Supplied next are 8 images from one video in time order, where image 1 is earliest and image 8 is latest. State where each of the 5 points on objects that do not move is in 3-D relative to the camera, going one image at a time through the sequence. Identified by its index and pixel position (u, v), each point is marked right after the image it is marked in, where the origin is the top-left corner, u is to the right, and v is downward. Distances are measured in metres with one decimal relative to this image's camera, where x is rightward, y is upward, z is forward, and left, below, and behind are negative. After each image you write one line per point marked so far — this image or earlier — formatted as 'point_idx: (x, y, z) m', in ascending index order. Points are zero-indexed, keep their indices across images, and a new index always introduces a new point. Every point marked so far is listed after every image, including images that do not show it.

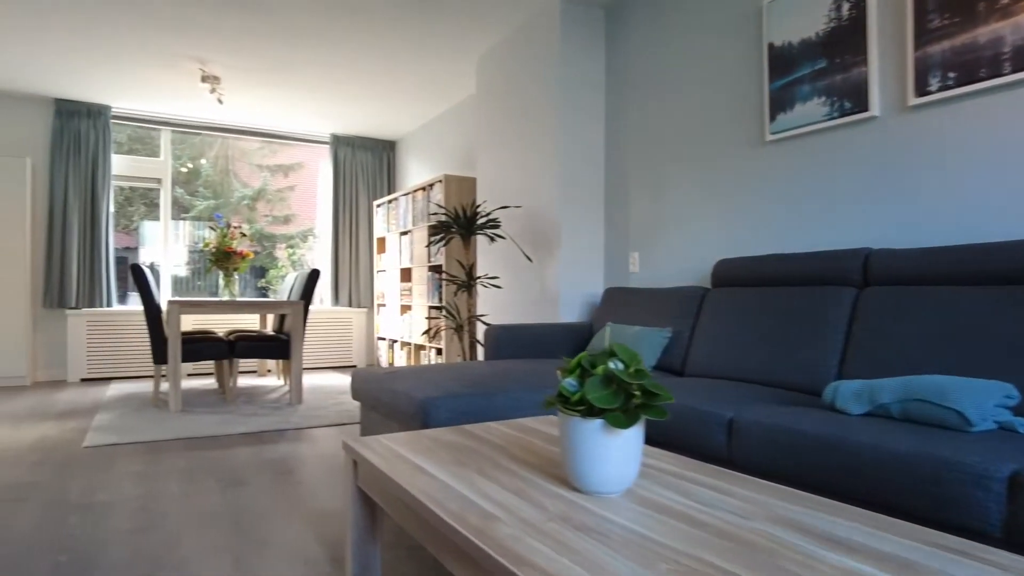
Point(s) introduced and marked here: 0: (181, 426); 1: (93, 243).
0: (-1.8, -0.7, +3.4) m
1: (-3.5, +0.4, +5.4) m
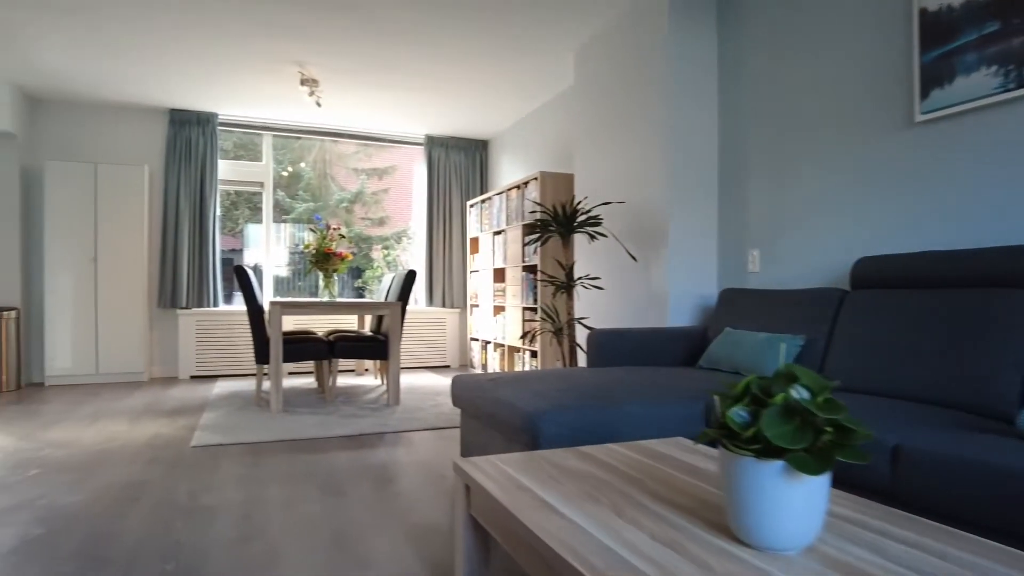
0: (-1.2, -0.7, +3.5) m
1: (-2.7, +0.4, +5.6) m
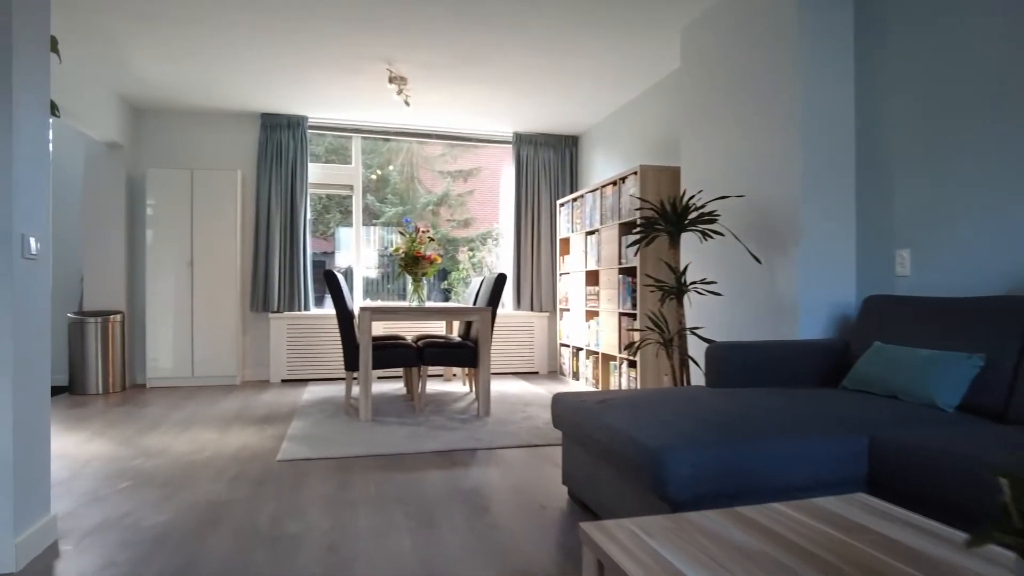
0: (-0.7, -0.8, +3.3) m
1: (-1.9, +0.4, +5.6) m
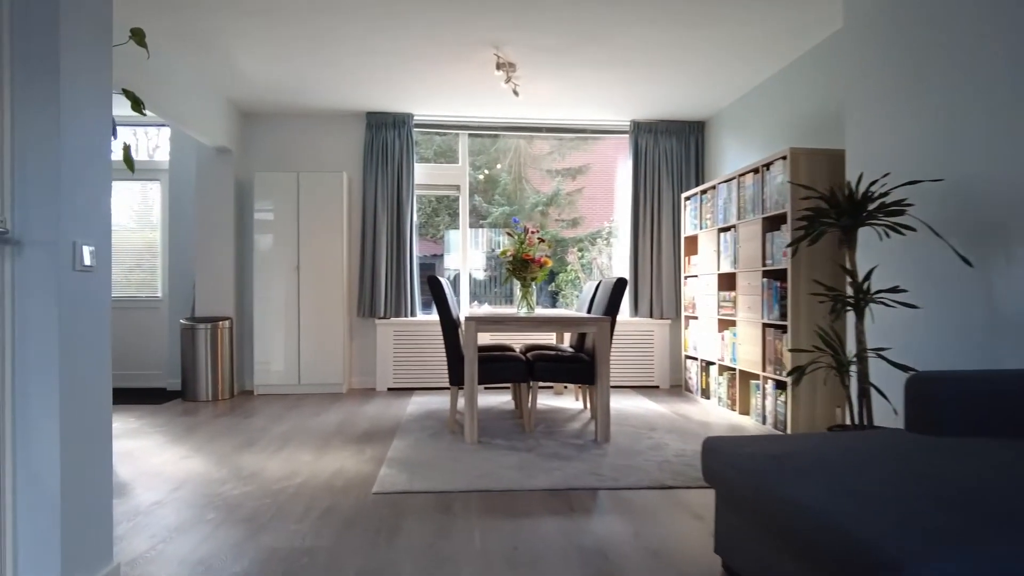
0: (-0.2, -0.8, +2.9) m
1: (-0.9, +0.3, +5.4) m
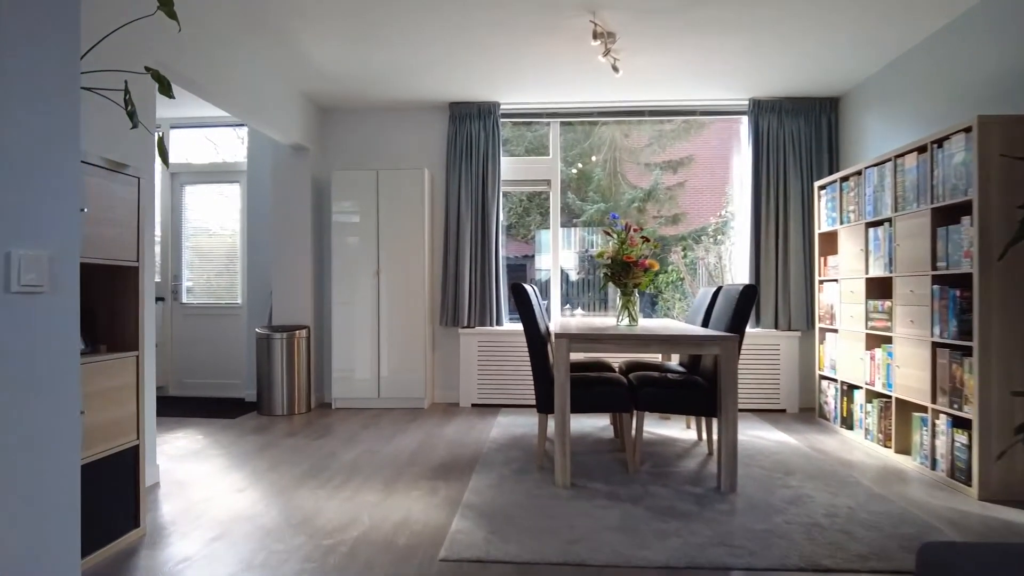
0: (+0.2, -0.9, +2.4) m
1: (-0.2, +0.3, +4.9) m
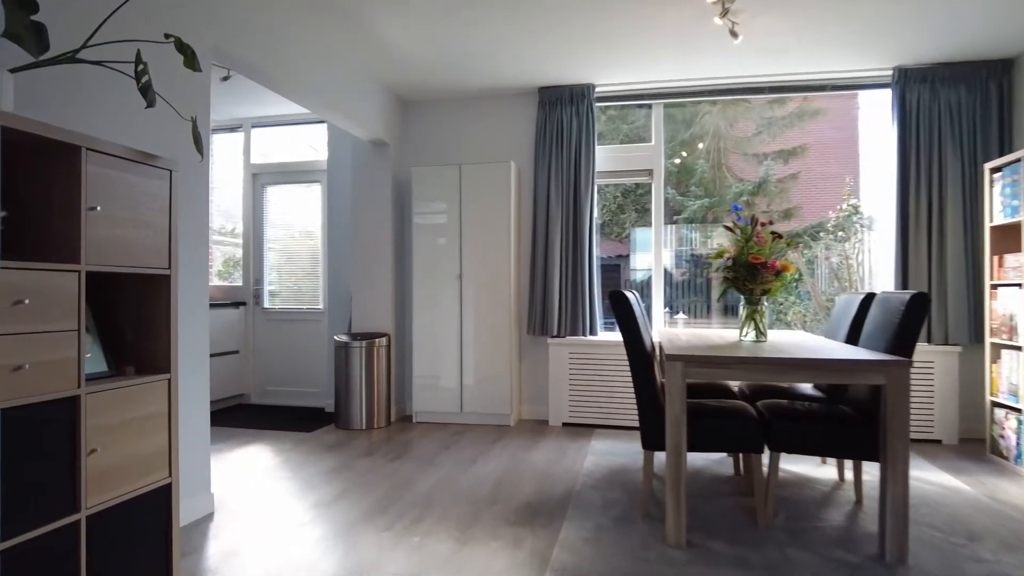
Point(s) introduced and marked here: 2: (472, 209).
0: (+0.5, -0.9, +1.8) m
1: (+0.4, +0.2, +4.4) m
2: (-0.3, +0.5, +4.4) m
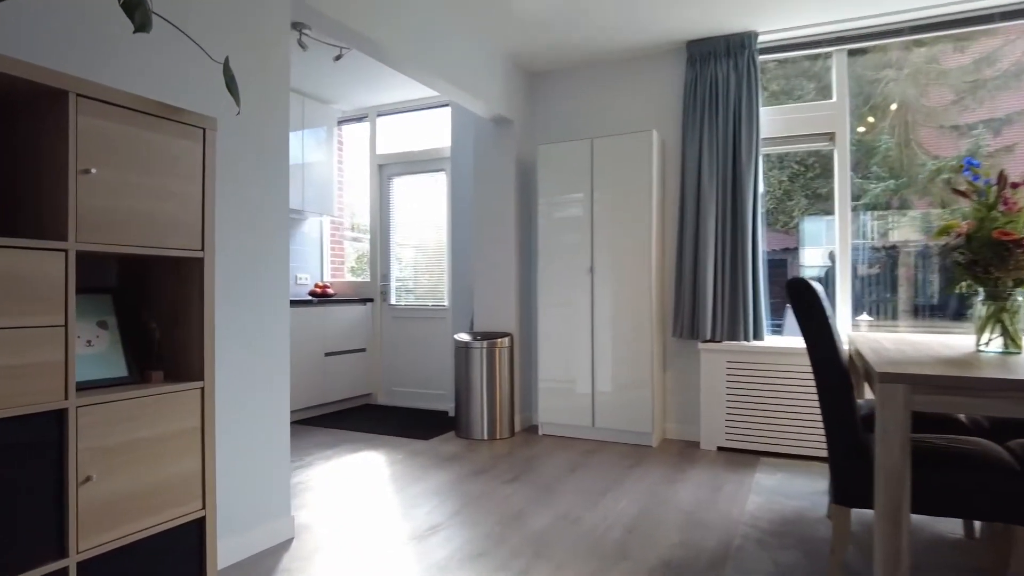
0: (+0.7, -0.9, +1.1) m
1: (+1.2, +0.3, +3.6) m
2: (+0.6, +0.6, +3.8) m
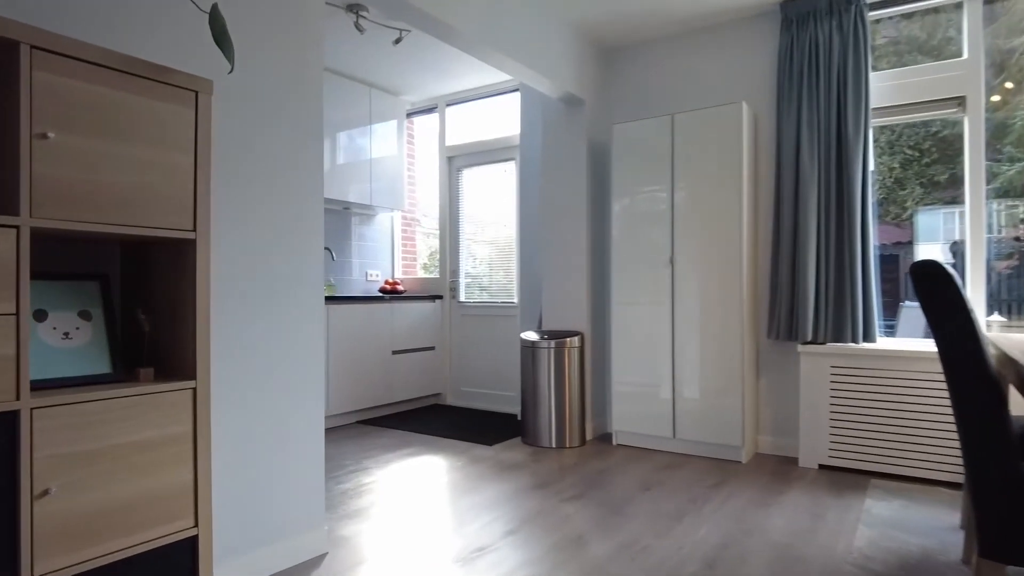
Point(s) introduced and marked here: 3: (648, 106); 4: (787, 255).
0: (+0.7, -0.8, +0.7) m
1: (+1.6, +0.3, +3.2) m
2: (+0.9, +0.6, +3.4) m
3: (+0.8, +1.1, +3.9) m
4: (+1.4, +0.2, +3.3) m
